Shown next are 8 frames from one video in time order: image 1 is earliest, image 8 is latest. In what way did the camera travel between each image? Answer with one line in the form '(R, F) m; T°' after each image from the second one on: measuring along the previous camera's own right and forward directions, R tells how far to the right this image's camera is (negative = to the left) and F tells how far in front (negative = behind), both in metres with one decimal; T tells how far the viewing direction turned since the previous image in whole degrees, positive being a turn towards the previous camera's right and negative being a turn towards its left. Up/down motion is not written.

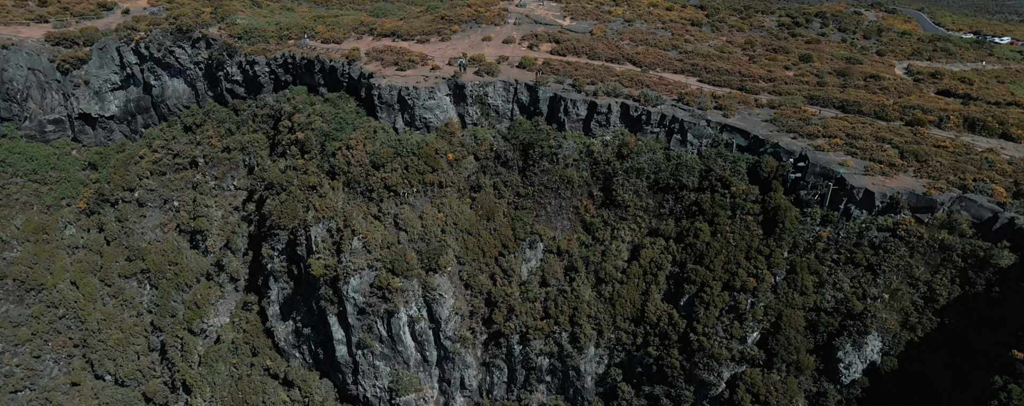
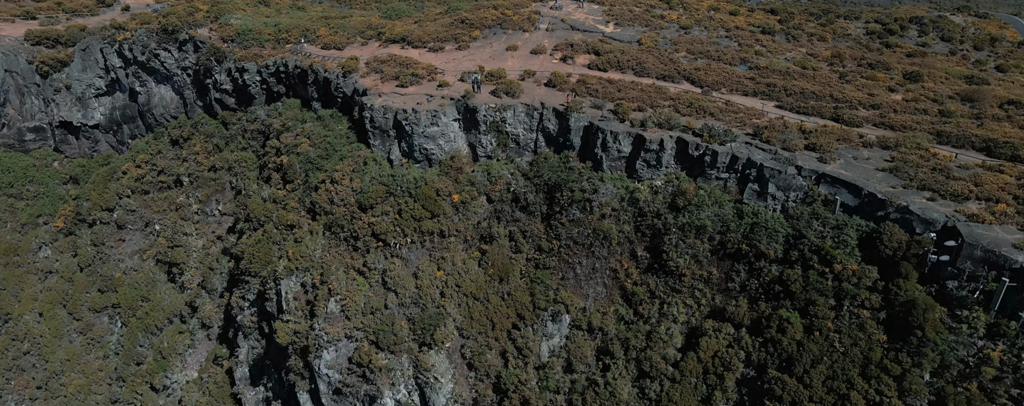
(+0.8, +10.2) m; -3°
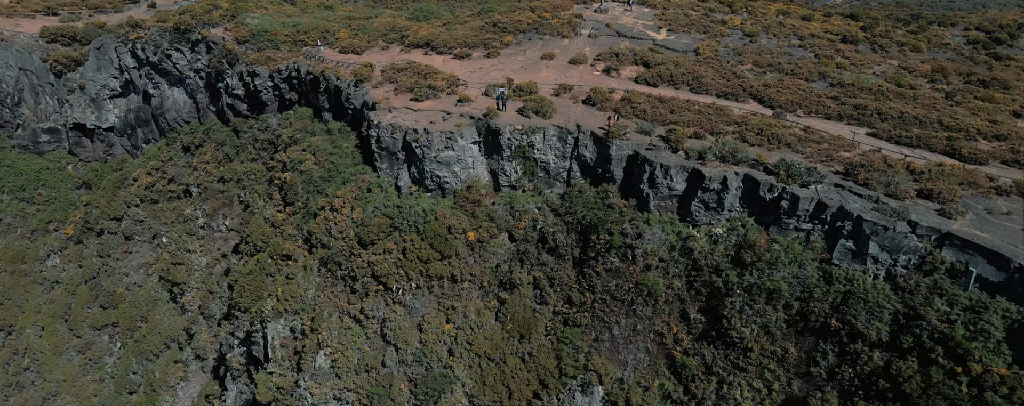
(+0.6, +6.2) m; -4°
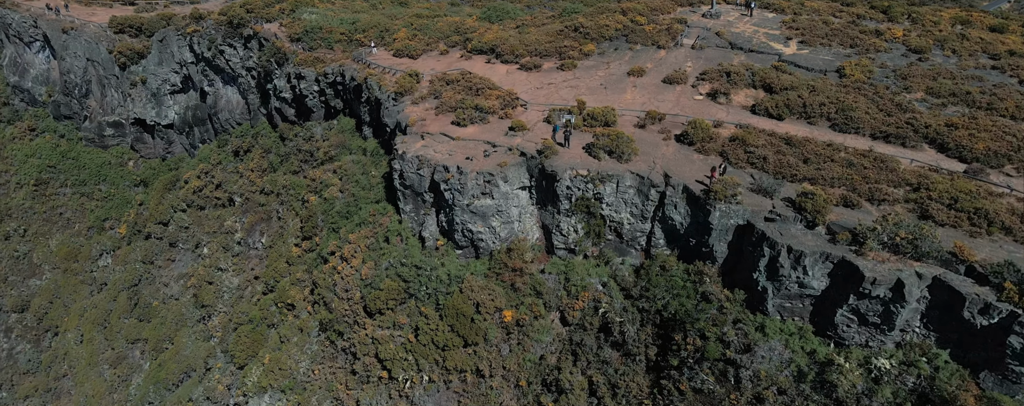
(+1.1, +8.6) m; -8°
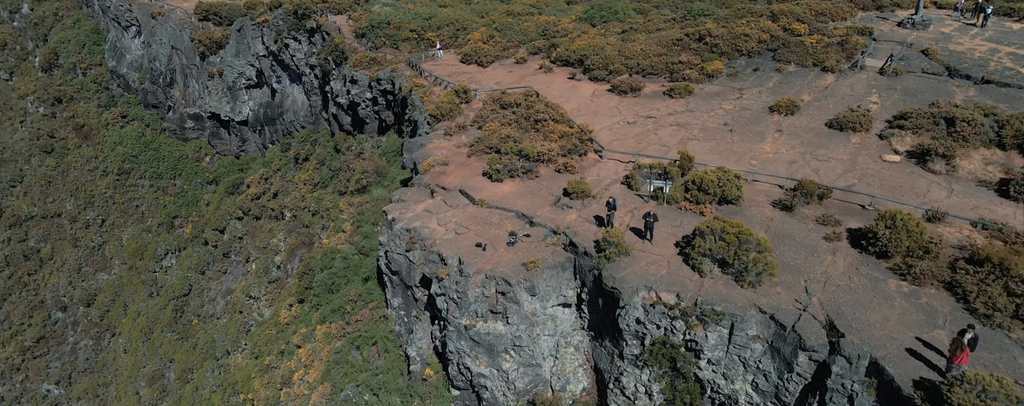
(+1.8, +10.1) m; -11°
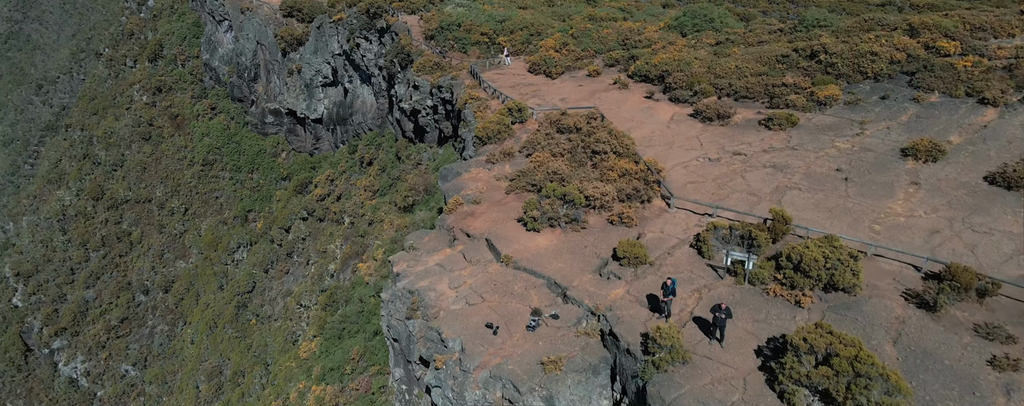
(+1.1, +3.6) m; -8°
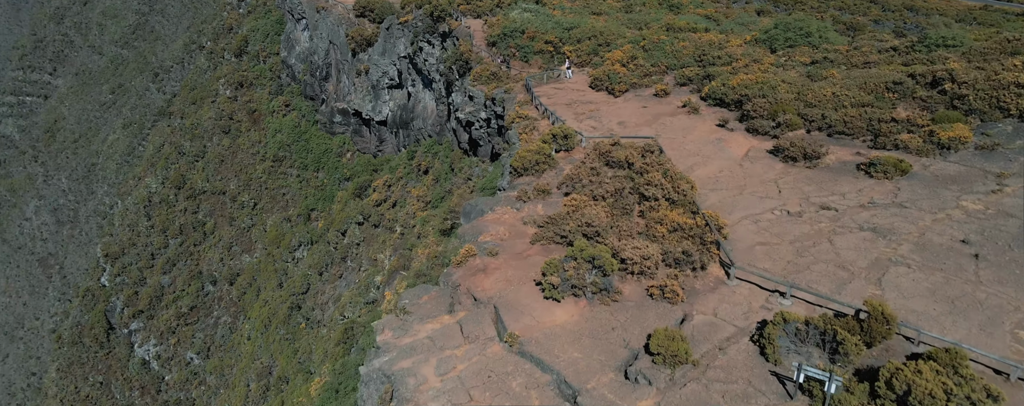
(+1.2, +2.8) m; -8°
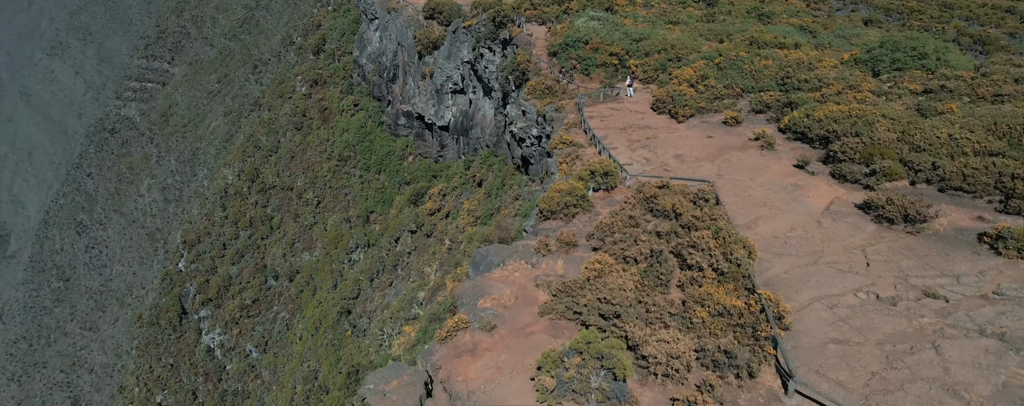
(+1.3, +2.6) m; -7°
